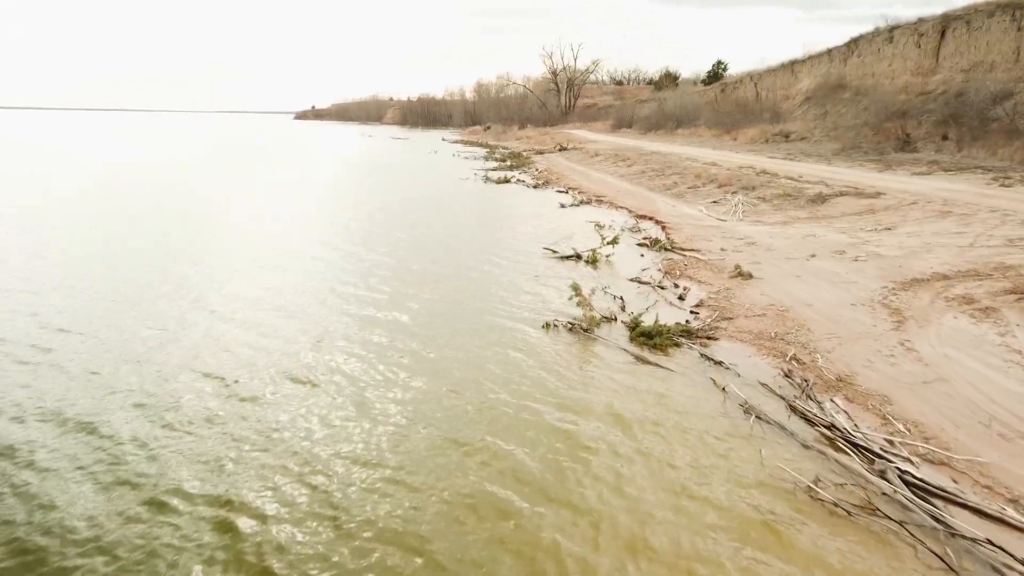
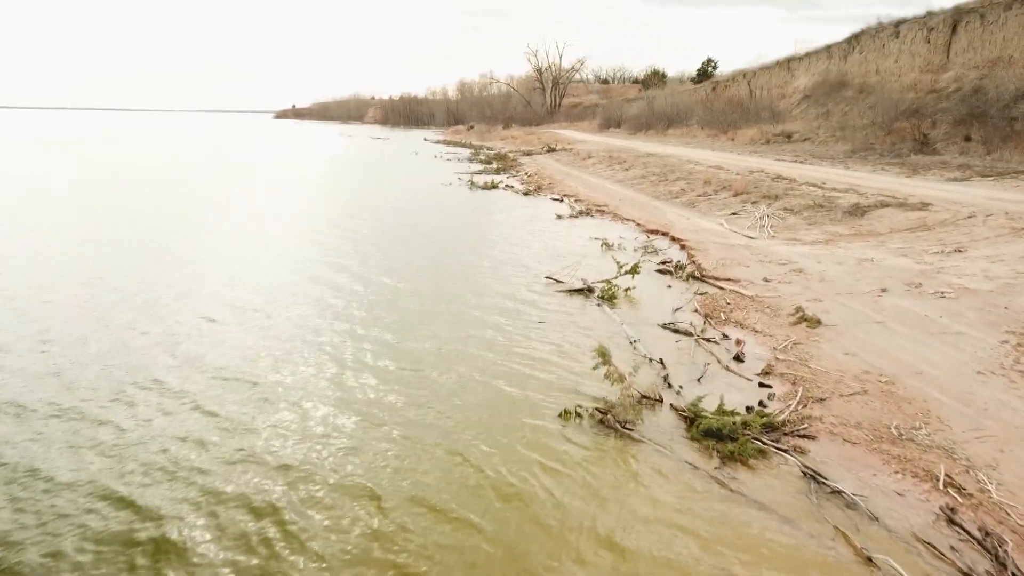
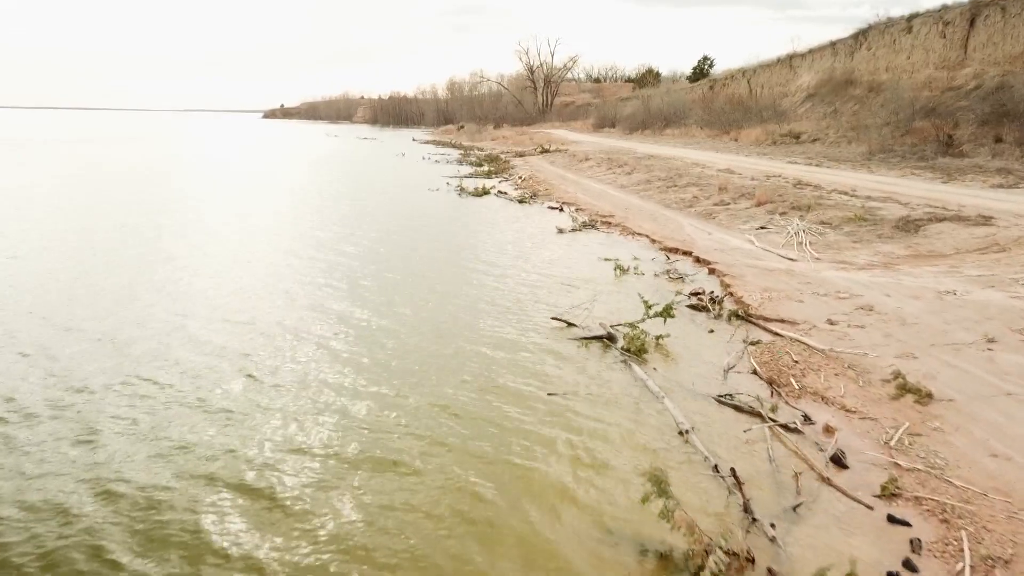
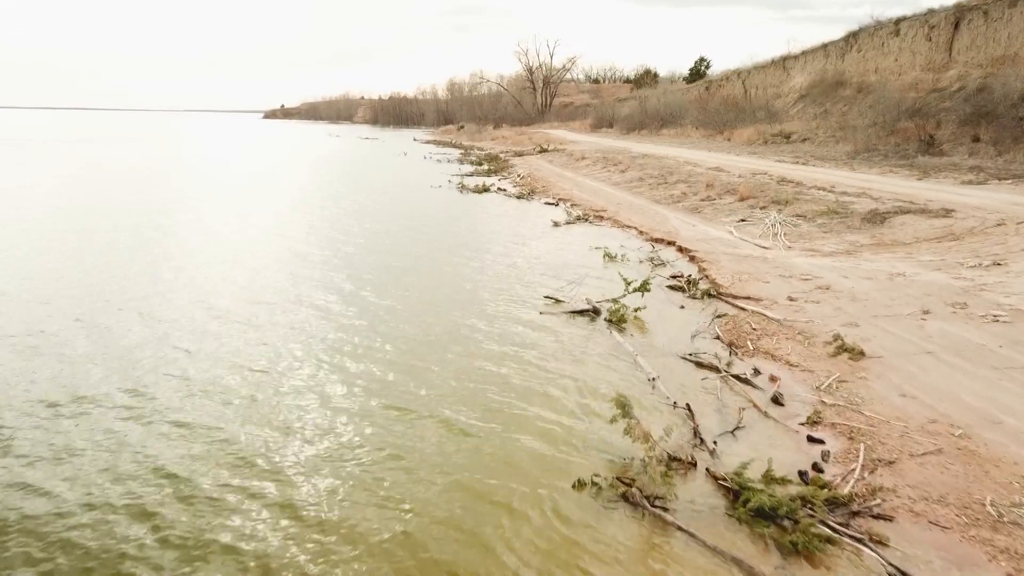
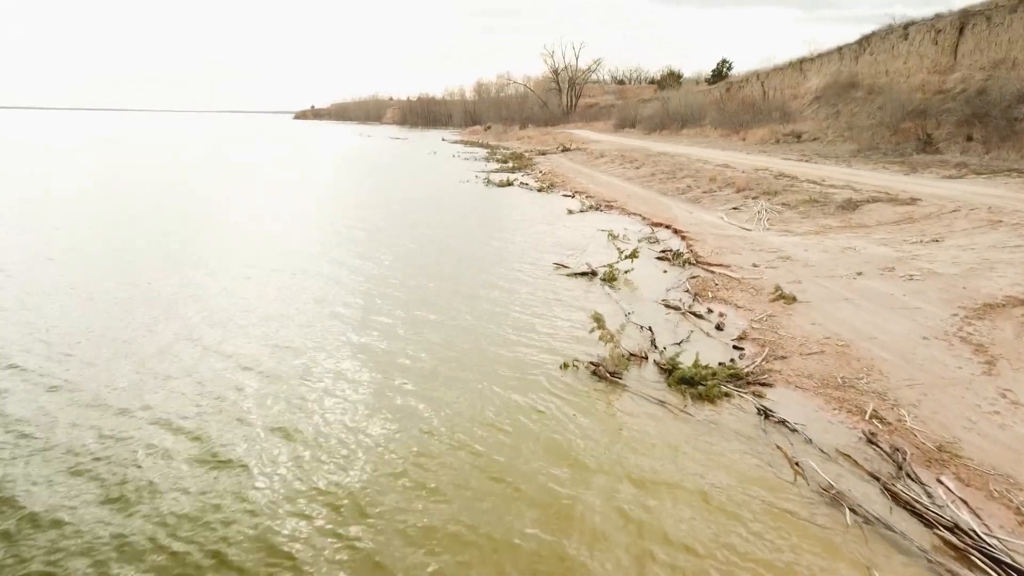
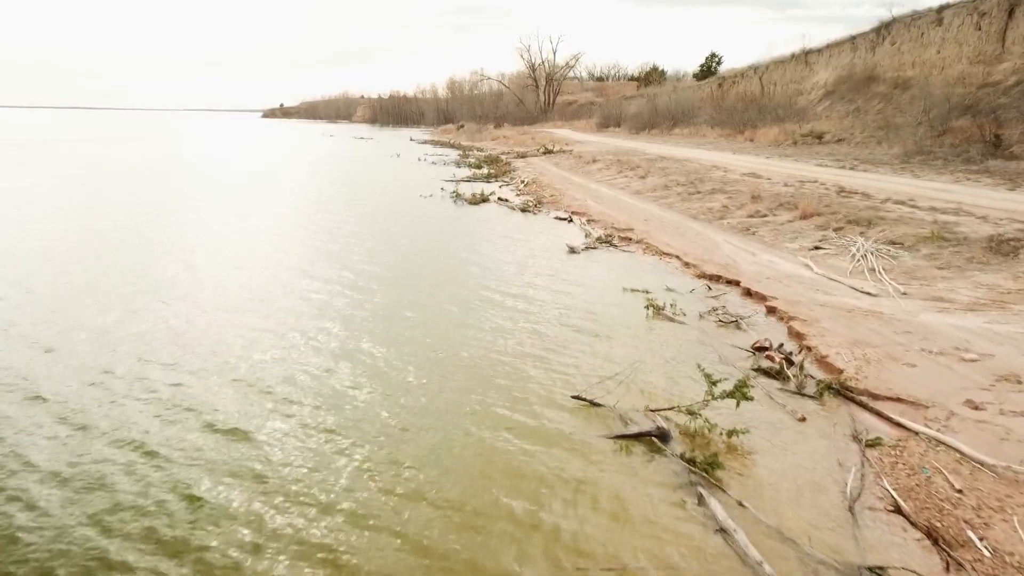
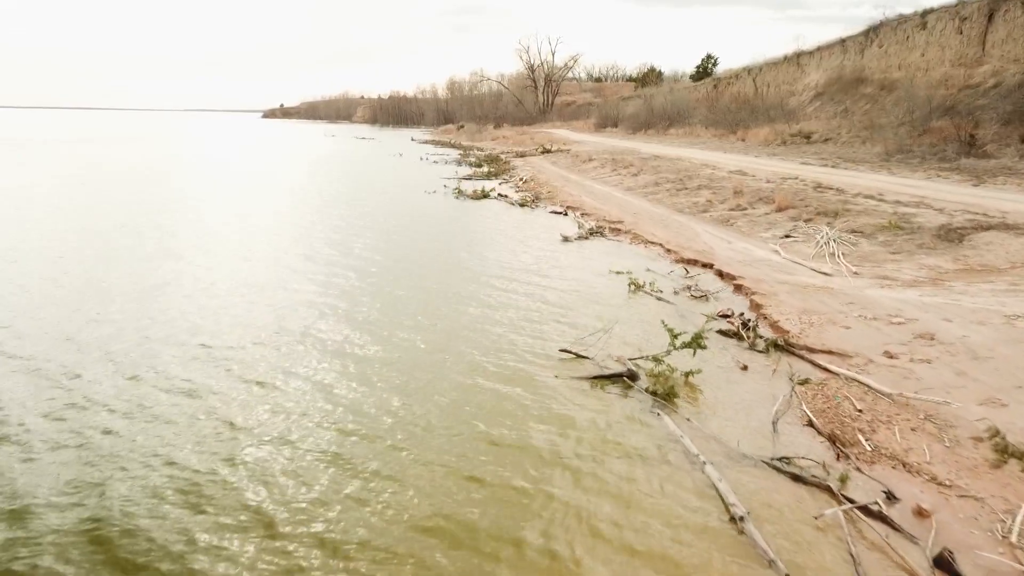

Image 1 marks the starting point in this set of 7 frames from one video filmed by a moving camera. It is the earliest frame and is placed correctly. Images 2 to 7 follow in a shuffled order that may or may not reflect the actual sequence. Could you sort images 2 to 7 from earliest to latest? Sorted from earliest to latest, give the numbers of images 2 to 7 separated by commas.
5, 2, 4, 3, 7, 6
